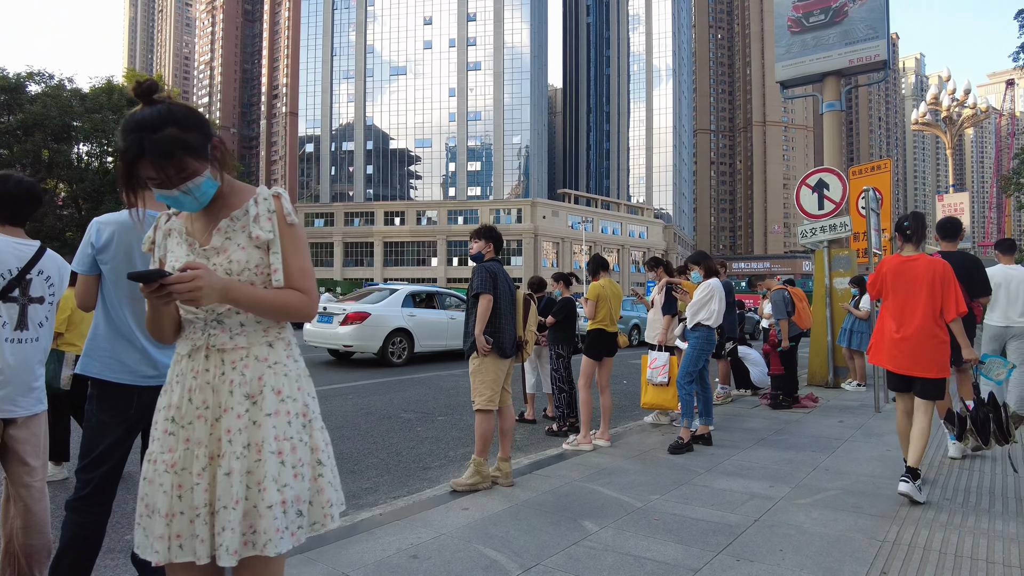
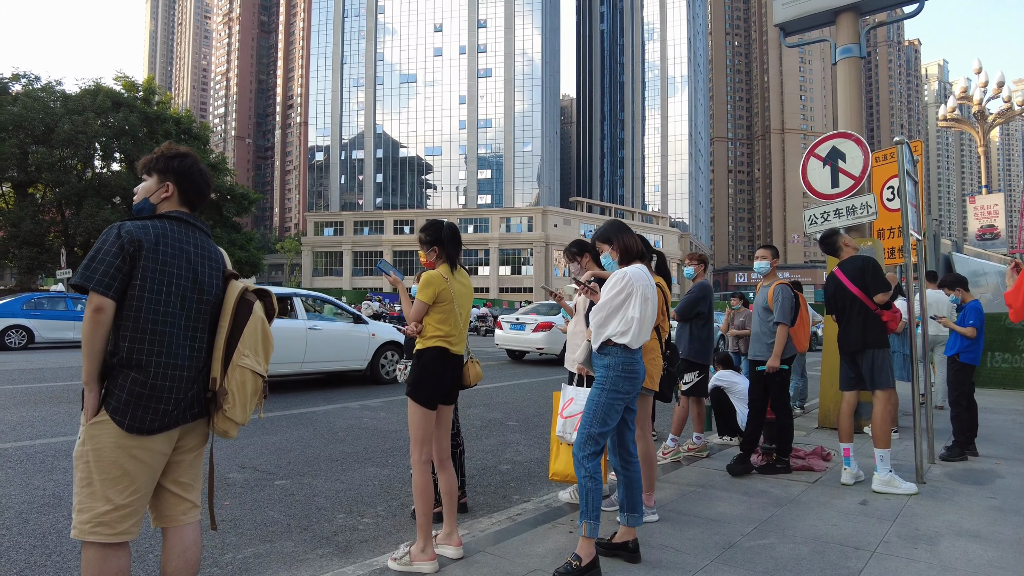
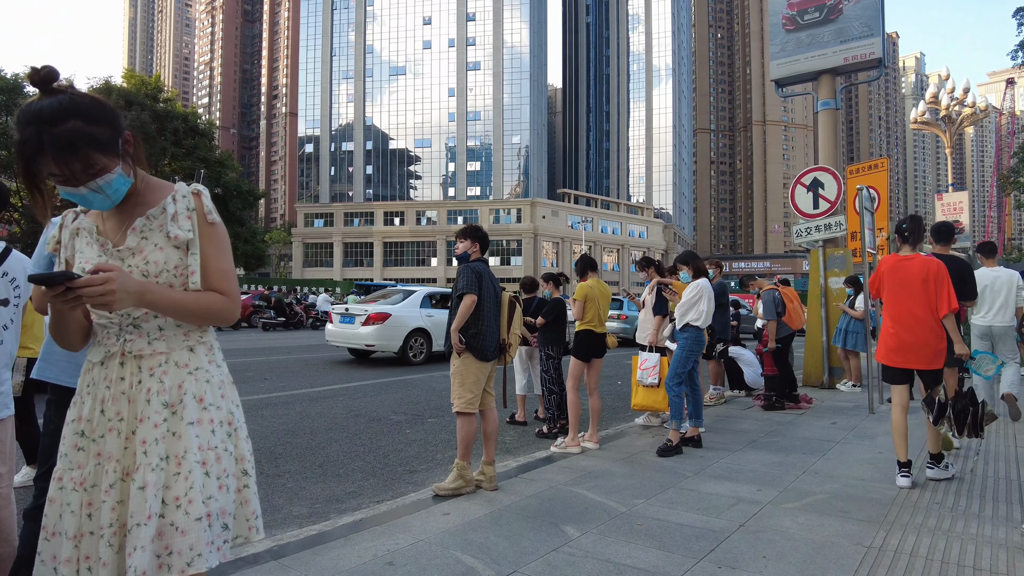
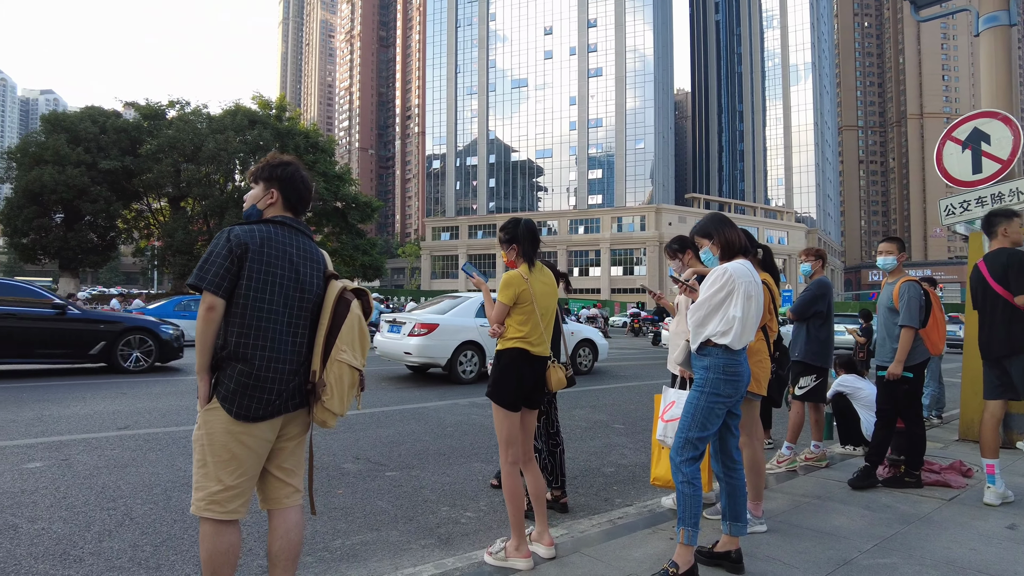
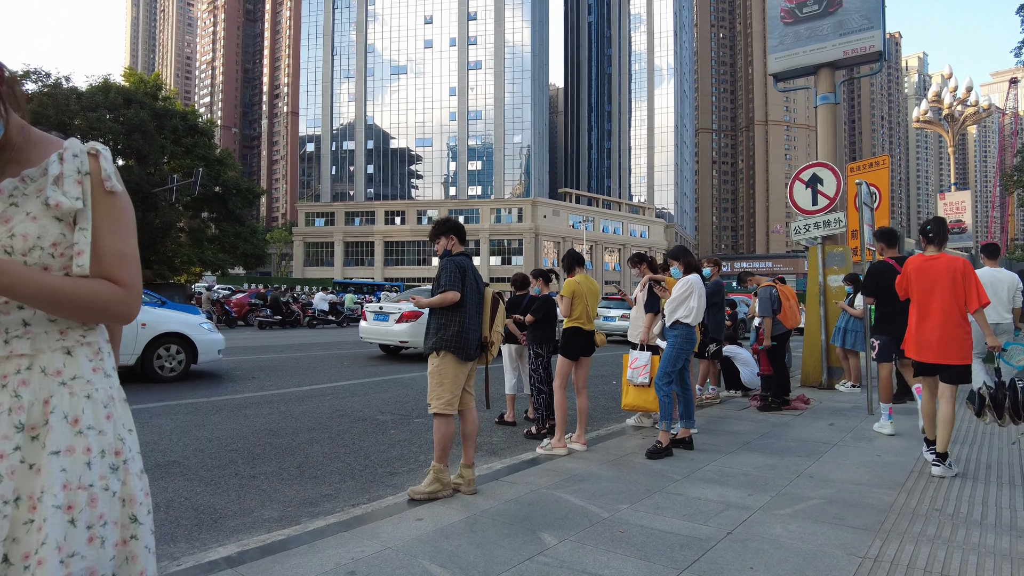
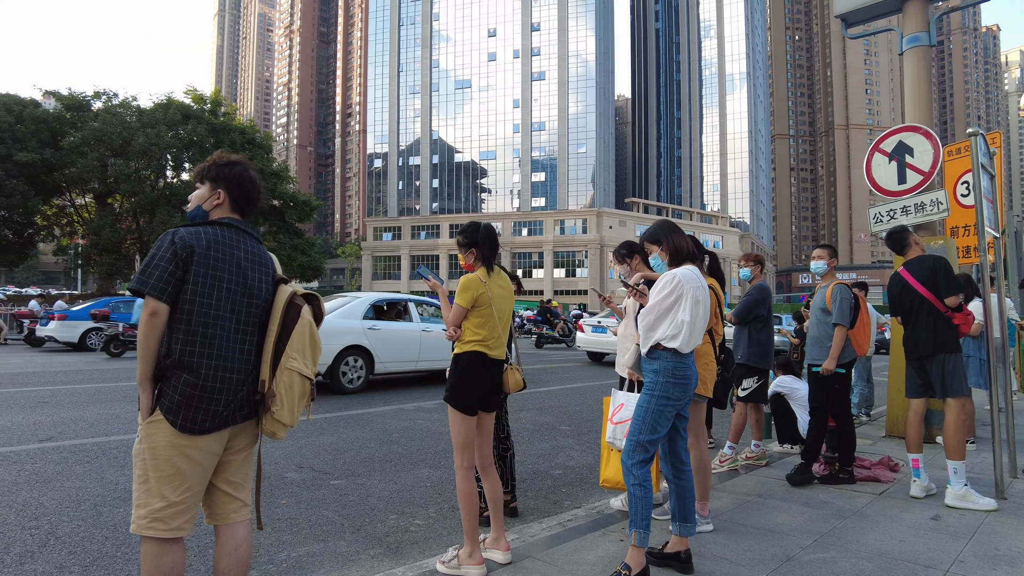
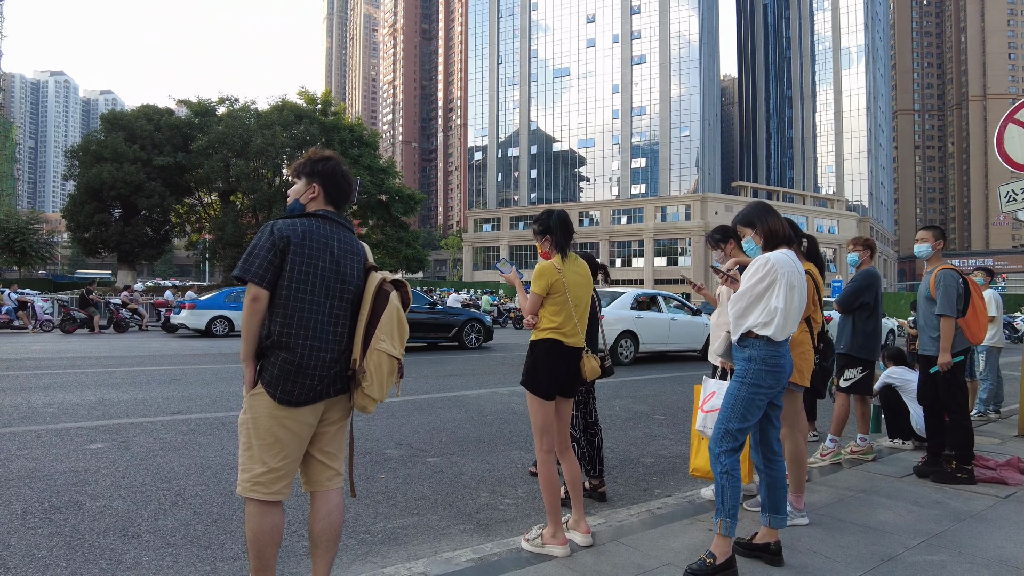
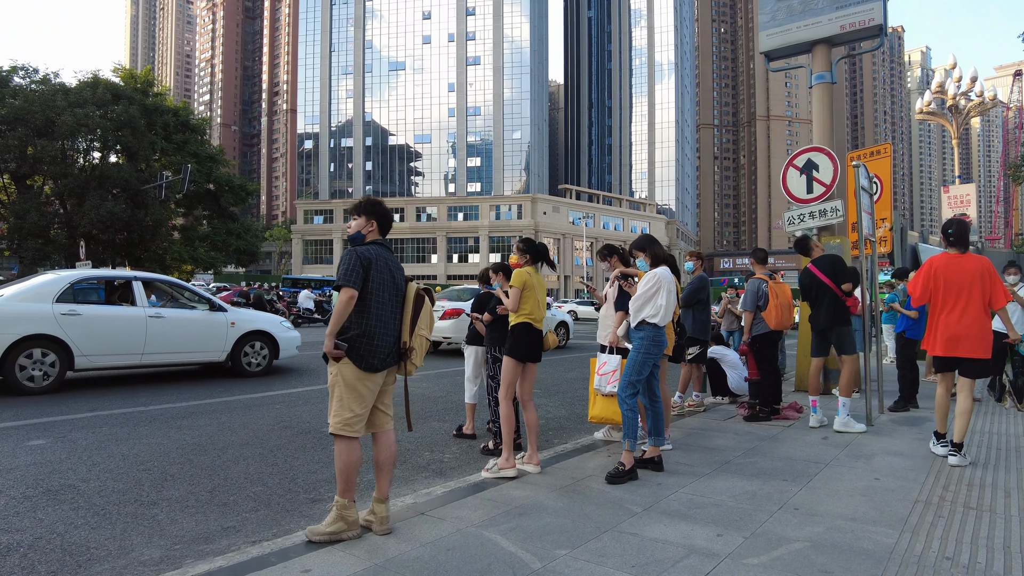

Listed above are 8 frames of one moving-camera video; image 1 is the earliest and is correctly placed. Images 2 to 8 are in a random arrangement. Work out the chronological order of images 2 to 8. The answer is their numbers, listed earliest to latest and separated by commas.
3, 5, 8, 2, 6, 4, 7
